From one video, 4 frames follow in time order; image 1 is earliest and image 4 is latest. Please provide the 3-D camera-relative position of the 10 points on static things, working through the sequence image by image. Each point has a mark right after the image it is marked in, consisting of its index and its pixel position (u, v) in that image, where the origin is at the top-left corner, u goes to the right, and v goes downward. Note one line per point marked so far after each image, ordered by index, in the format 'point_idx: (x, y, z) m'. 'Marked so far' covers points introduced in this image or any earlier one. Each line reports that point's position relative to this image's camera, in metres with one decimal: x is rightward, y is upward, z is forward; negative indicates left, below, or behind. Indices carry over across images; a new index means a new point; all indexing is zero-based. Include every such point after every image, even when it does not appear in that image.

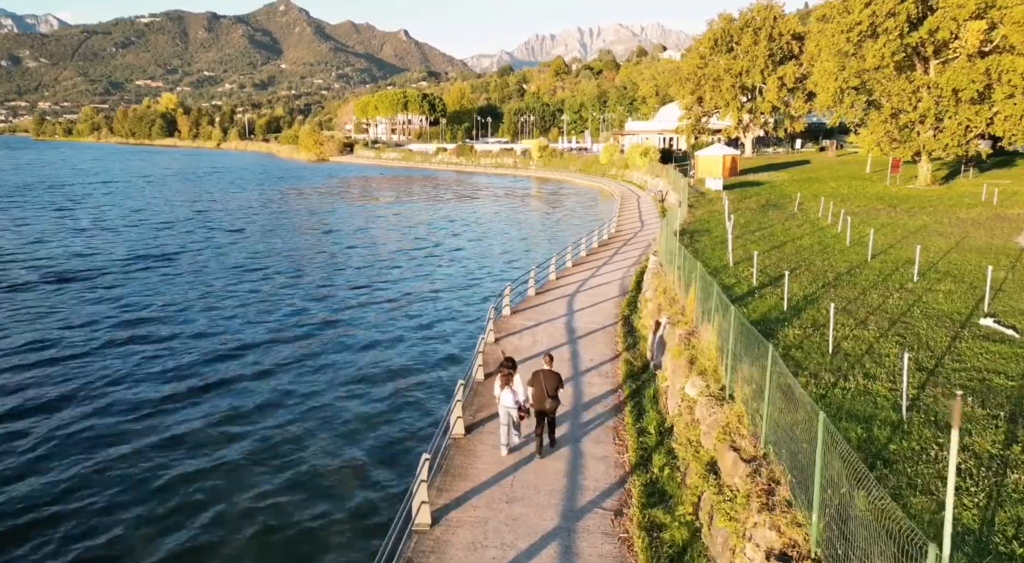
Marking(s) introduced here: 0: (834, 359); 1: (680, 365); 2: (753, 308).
0: (+6.4, -1.5, +15.1) m
1: (+3.5, -1.8, +16.1) m
2: (+6.3, -0.7, +19.9) m
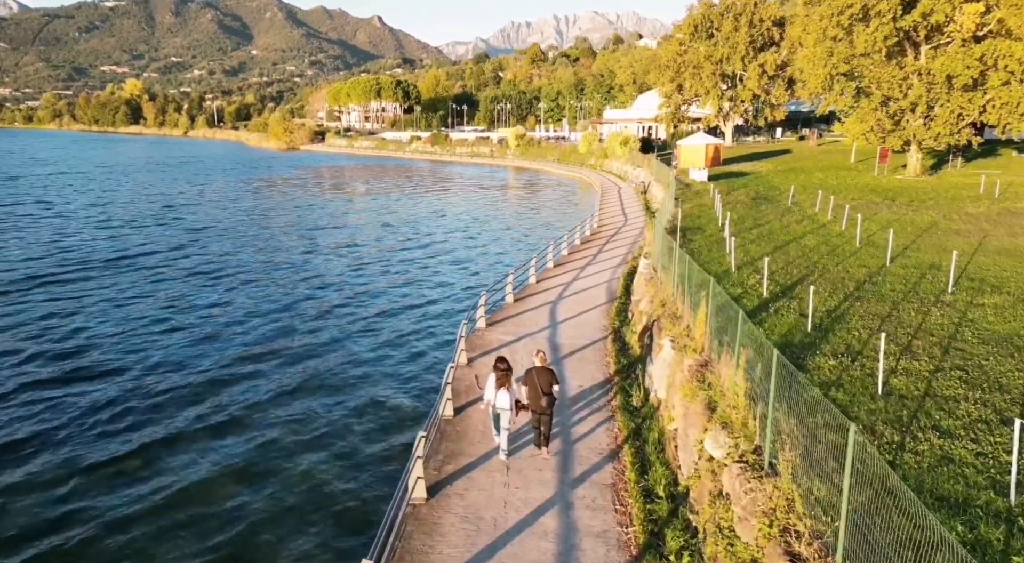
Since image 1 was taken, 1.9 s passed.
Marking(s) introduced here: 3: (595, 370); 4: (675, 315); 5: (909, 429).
0: (+5.9, -1.9, +12.1) m
1: (+3.1, -2.1, +13.0) m
2: (+5.8, -1.0, +16.9) m
3: (+2.1, -2.3, +19.9) m
4: (+4.1, -0.8, +19.2) m
5: (+5.7, -2.1, +11.0) m
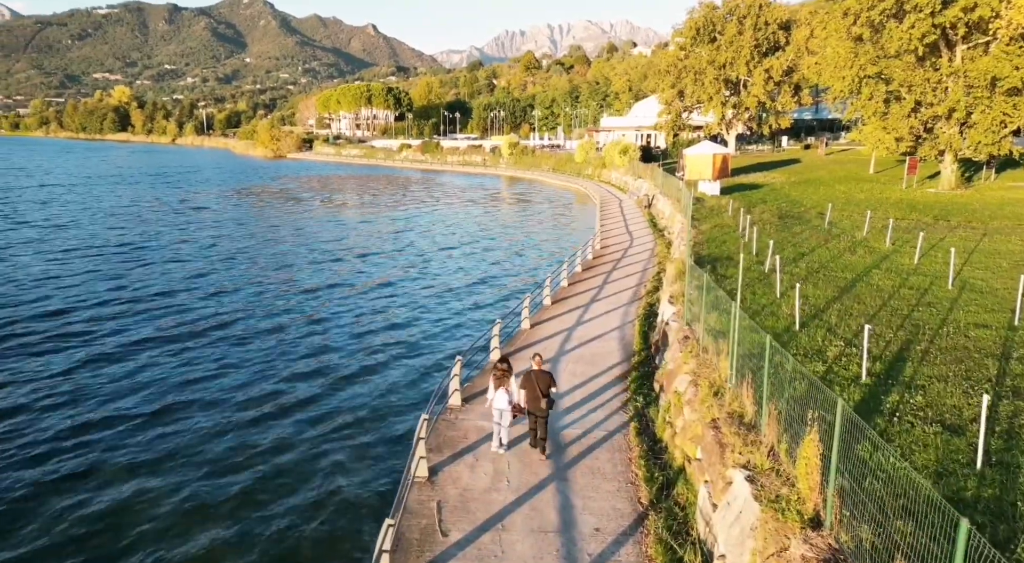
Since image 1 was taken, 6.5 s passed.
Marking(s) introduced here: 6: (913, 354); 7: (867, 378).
0: (+5.7, -3.2, +5.6) m
1: (+2.8, -3.5, +6.5) m
2: (+5.4, -2.4, +10.4) m
3: (+1.8, -3.7, +13.3) m
4: (+3.8, -2.2, +12.7) m
5: (+5.4, -3.4, +4.5) m
6: (+7.7, -1.4, +14.9) m
7: (+6.3, -1.7, +13.6) m
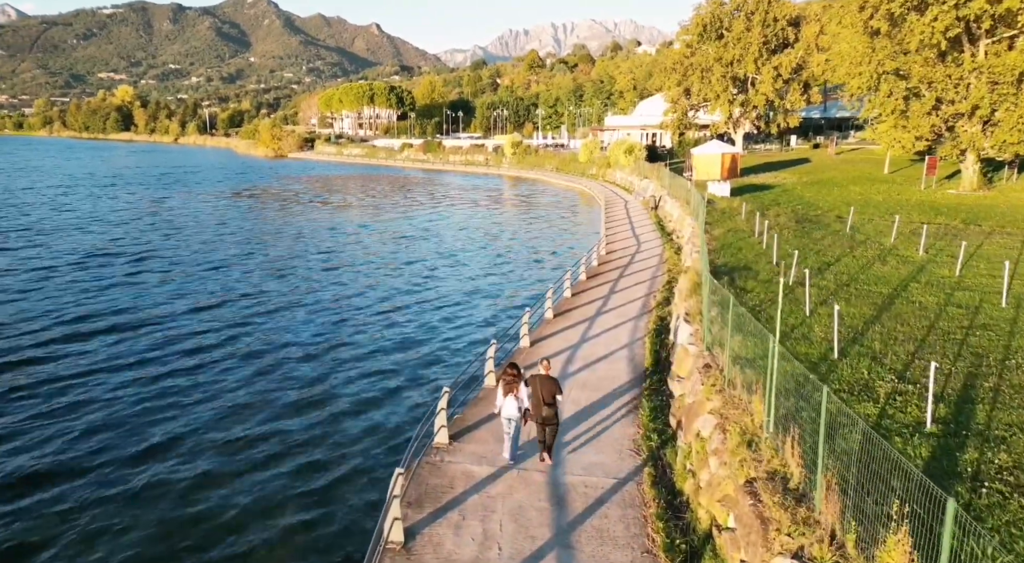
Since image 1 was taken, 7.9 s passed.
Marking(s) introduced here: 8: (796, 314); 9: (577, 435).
0: (+5.5, -3.6, +3.2) m
1: (+2.6, -3.9, +4.1) m
2: (+5.3, -2.8, +8.0) m
3: (+1.7, -4.1, +11.0) m
4: (+3.7, -2.6, +10.3) m
5: (+5.3, -3.8, +2.1) m
6: (+7.6, -1.8, +12.5) m
7: (+6.2, -2.1, +11.3) m
8: (+7.0, -0.8, +18.7) m
9: (+1.4, -3.2, +15.7) m
